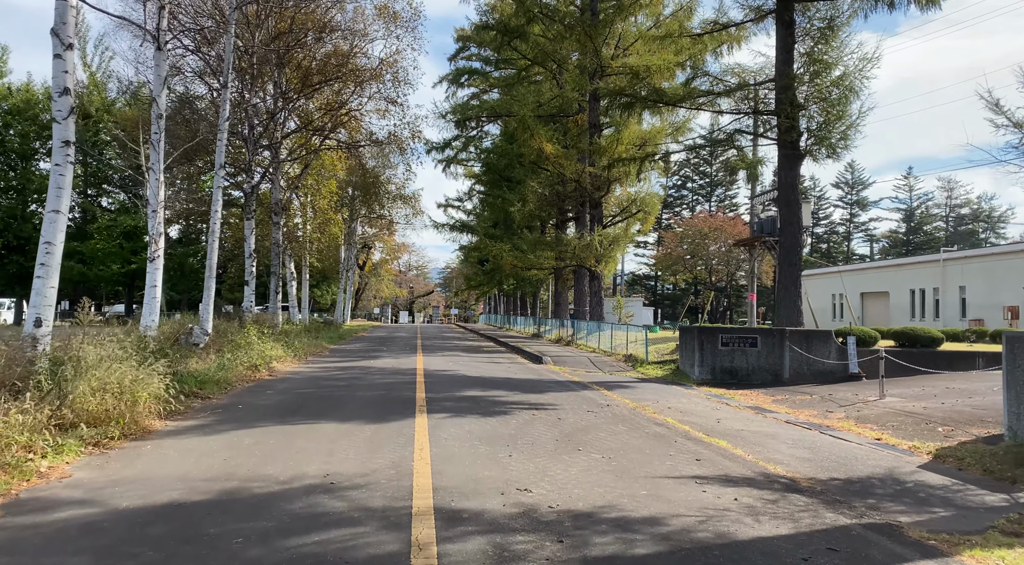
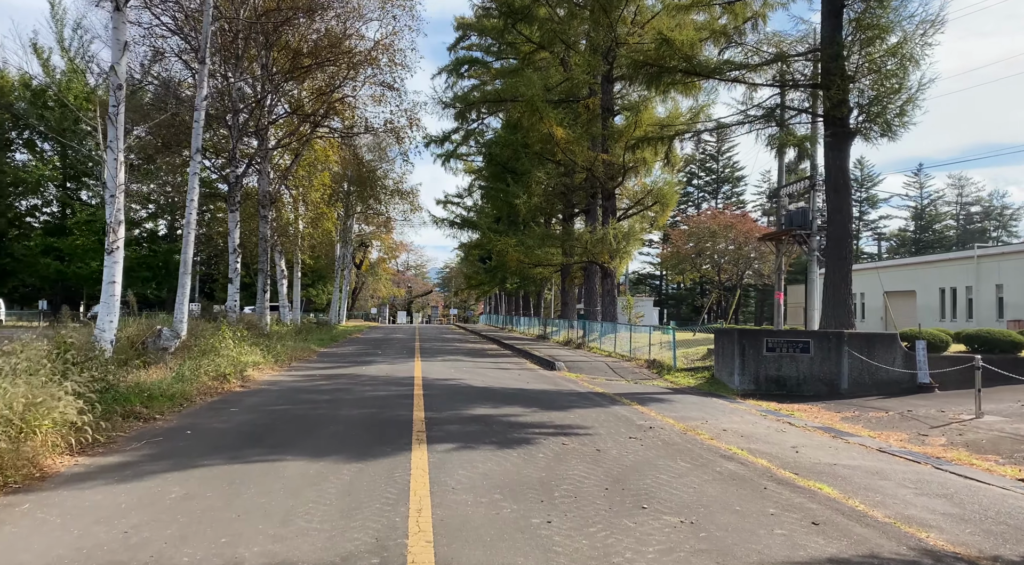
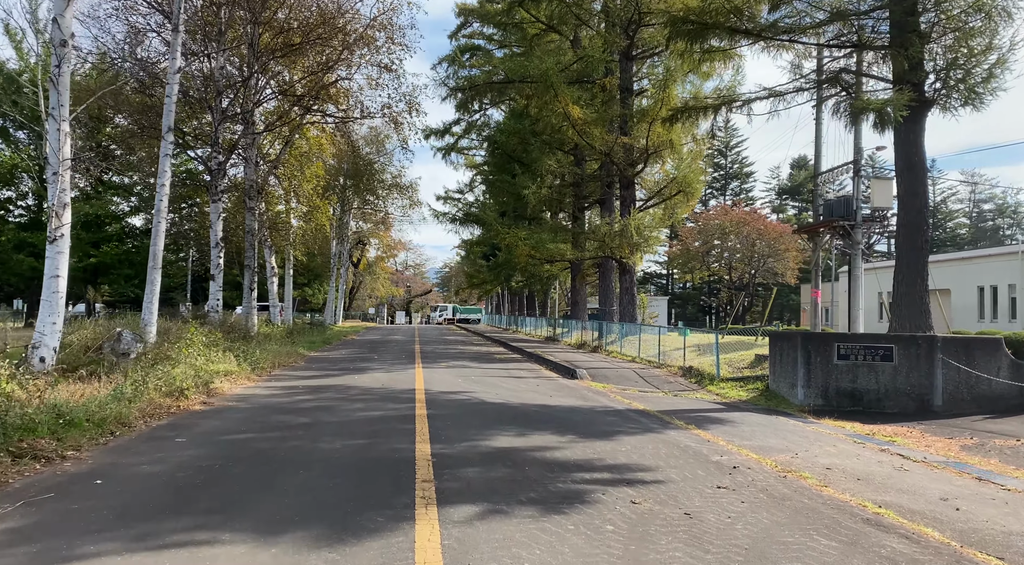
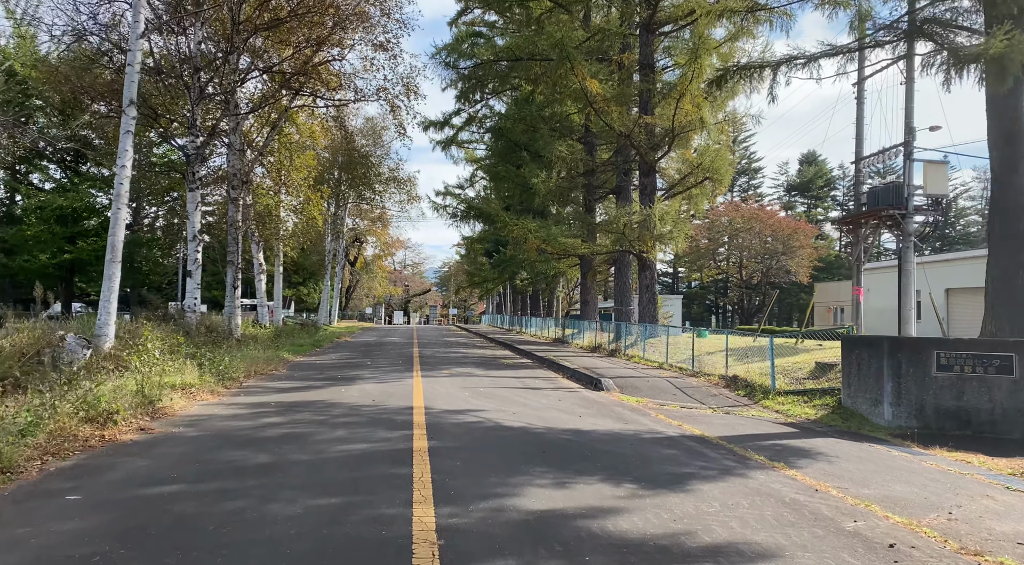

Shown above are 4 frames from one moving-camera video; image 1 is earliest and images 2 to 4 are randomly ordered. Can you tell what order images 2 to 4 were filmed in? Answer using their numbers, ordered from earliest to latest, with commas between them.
2, 3, 4
